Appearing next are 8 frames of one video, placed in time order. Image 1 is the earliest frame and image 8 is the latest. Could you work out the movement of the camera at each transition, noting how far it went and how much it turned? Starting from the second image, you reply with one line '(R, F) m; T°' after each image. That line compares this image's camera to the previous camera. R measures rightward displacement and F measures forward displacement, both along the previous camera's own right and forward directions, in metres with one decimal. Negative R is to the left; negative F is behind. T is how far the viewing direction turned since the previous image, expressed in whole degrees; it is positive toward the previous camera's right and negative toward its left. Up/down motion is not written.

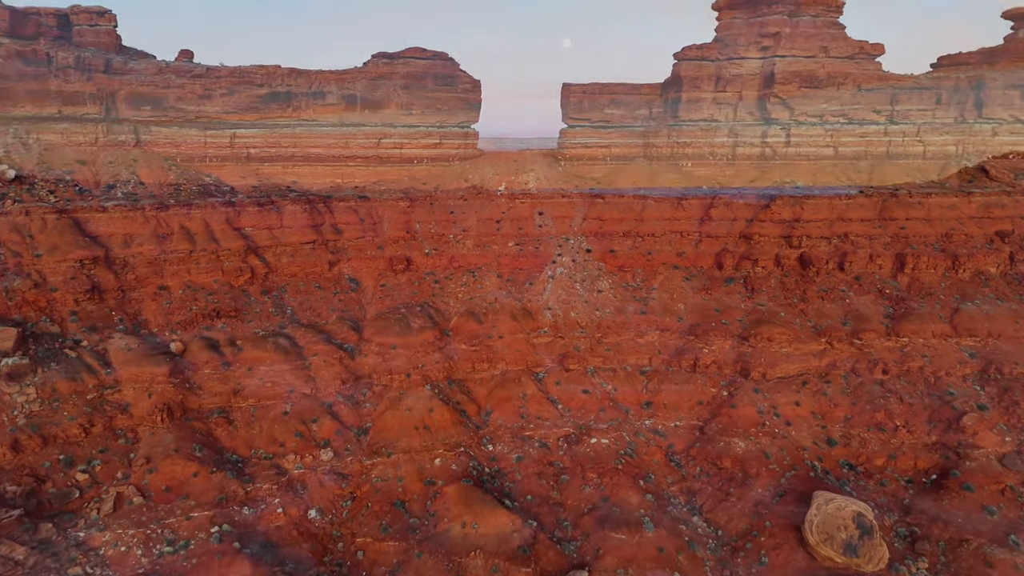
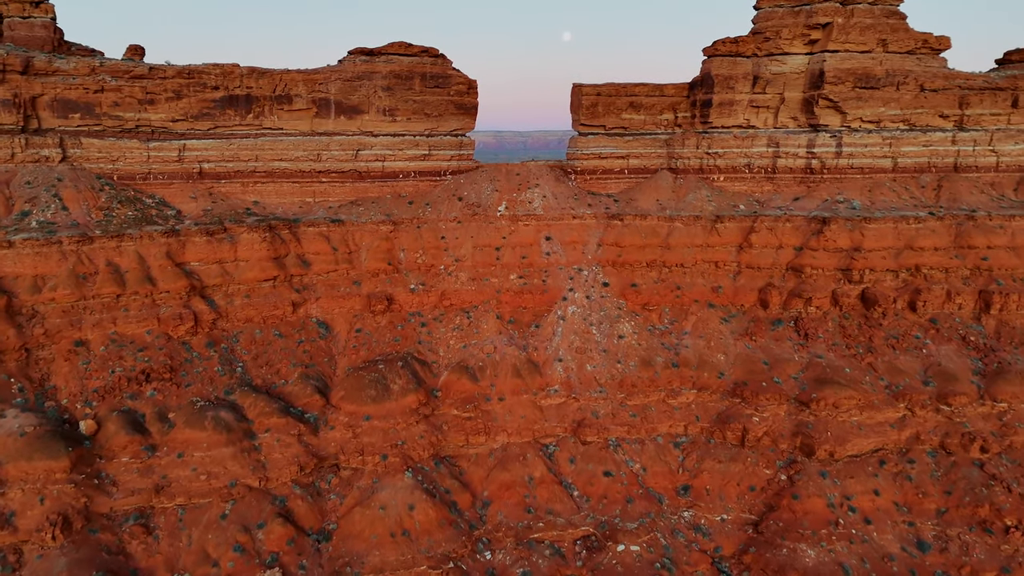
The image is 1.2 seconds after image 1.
(0.0, +2.9) m; 0°
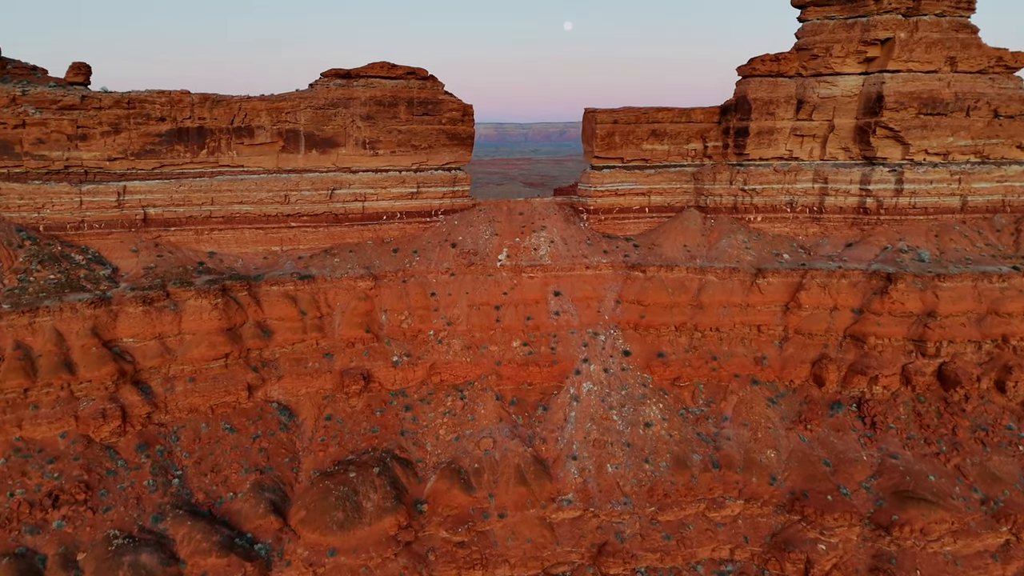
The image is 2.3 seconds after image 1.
(0.0, +2.5) m; 0°
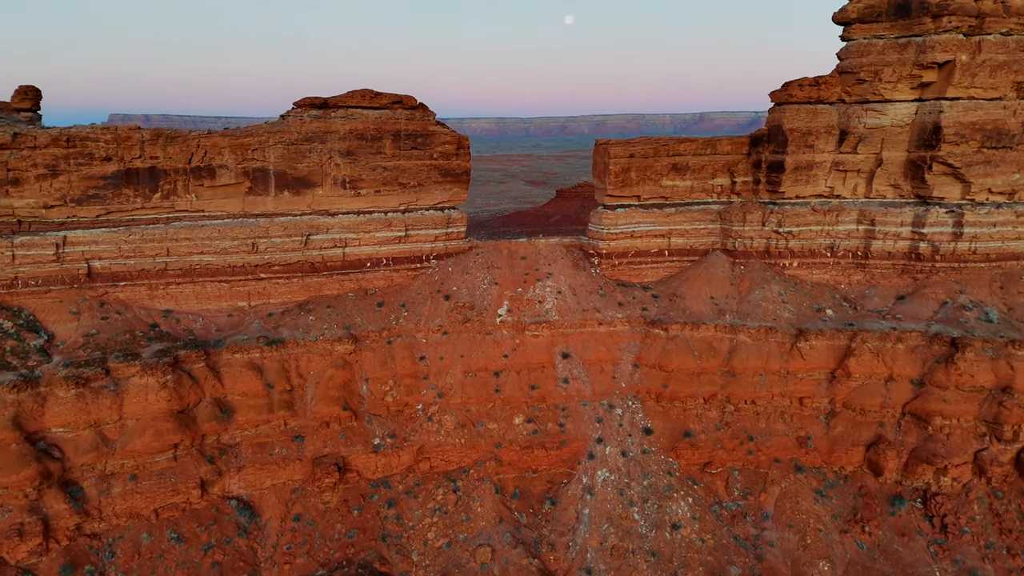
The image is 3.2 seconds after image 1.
(0.0, +1.8) m; 0°
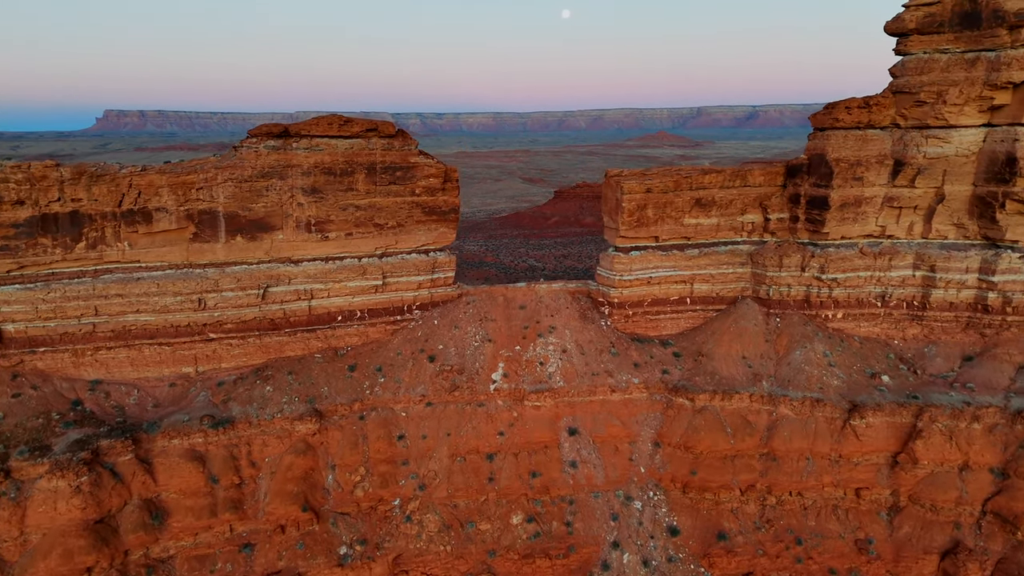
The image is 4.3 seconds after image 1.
(0.0, +1.9) m; 0°
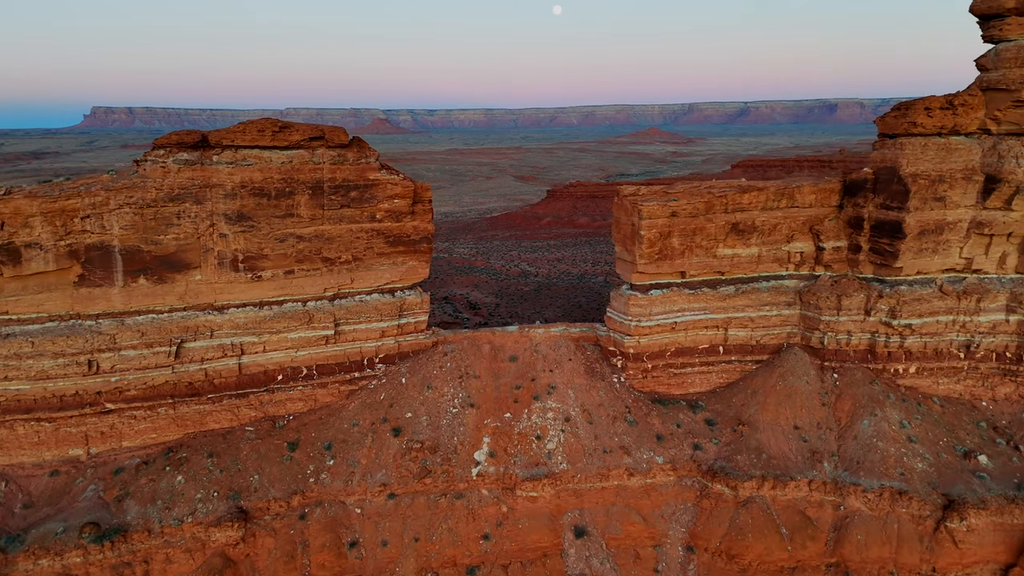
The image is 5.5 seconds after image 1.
(0.0, +2.3) m; +1°
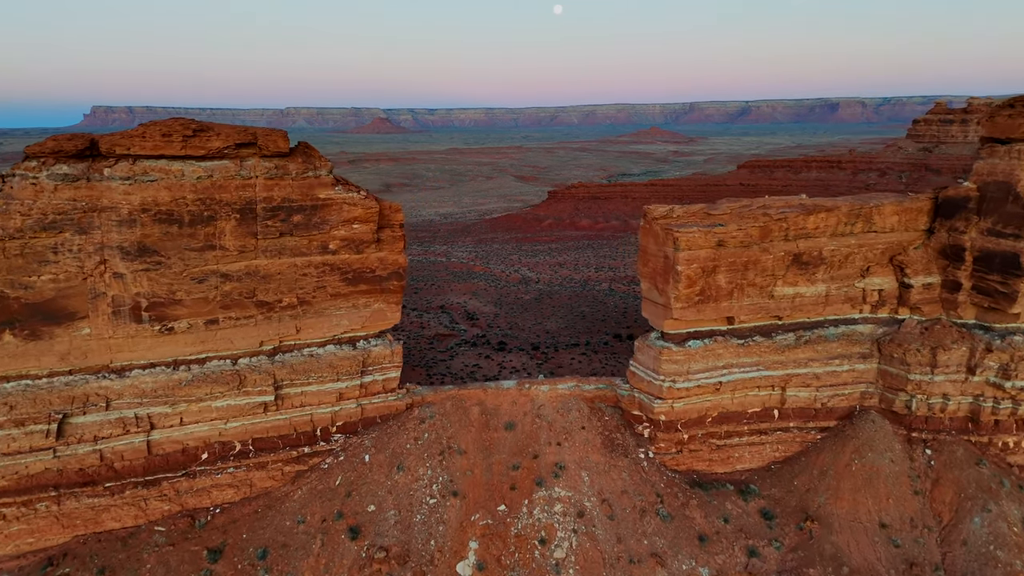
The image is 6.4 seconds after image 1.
(0.0, +2.0) m; 0°
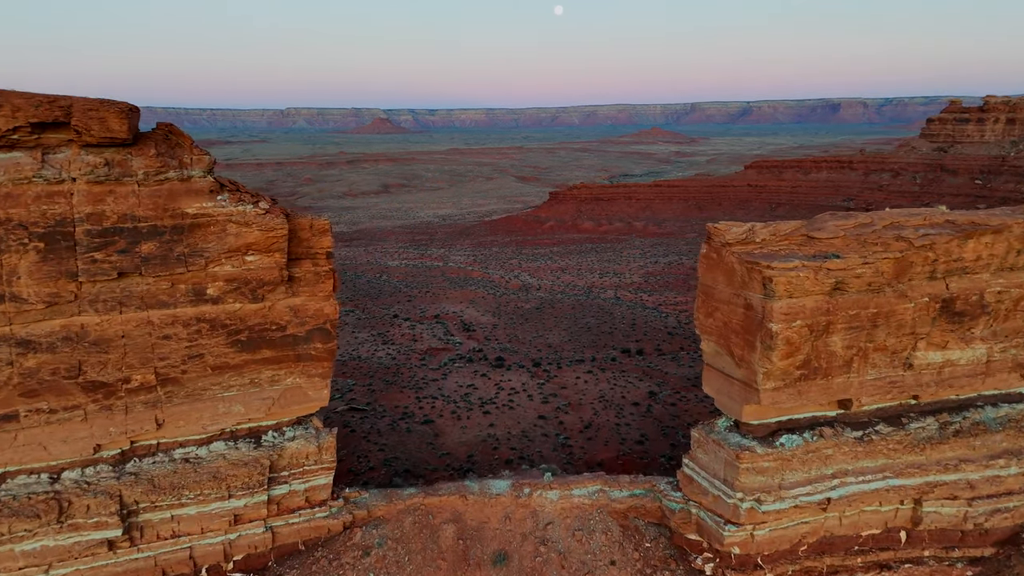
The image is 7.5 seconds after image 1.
(+0.1, +2.4) m; 0°
